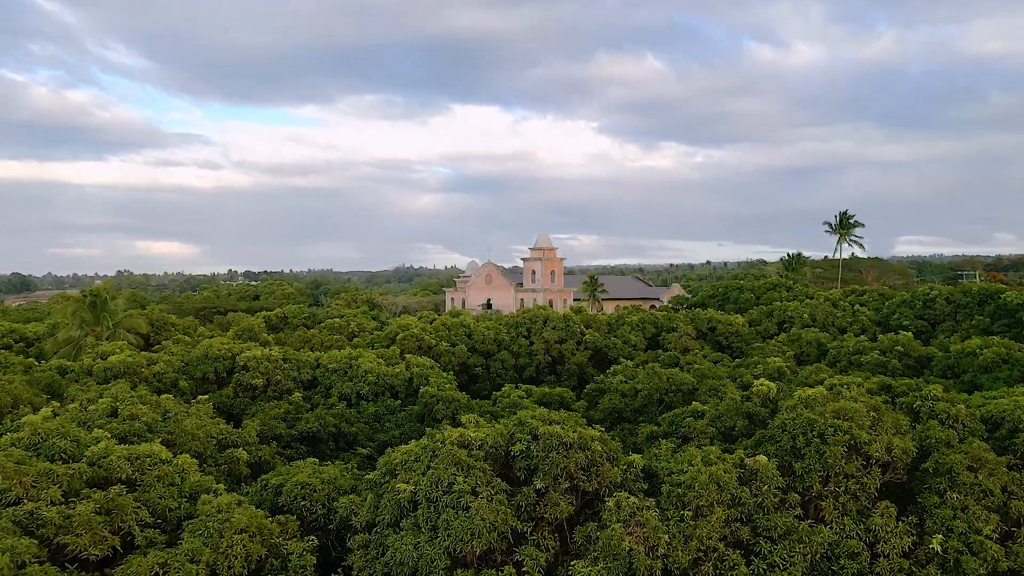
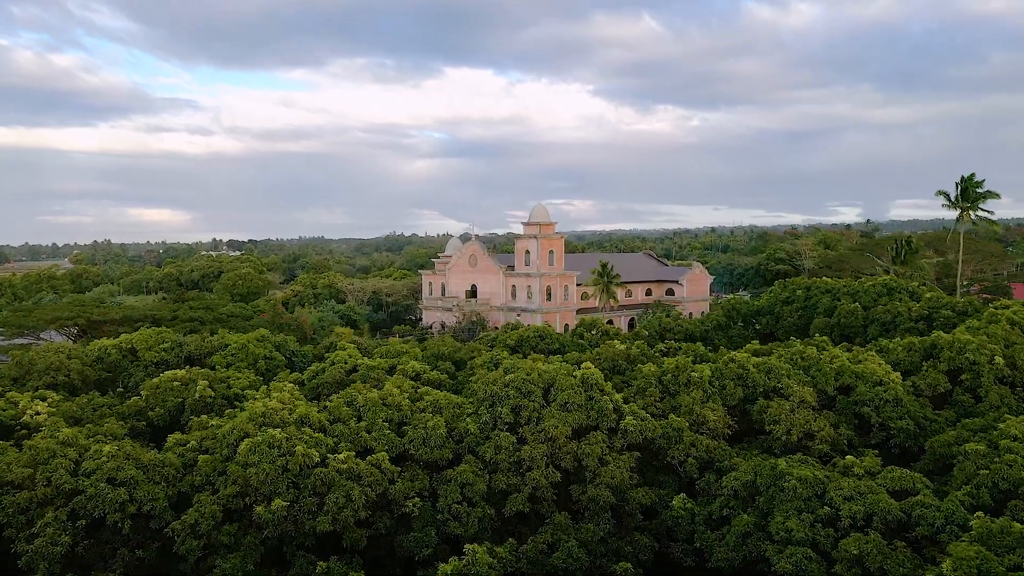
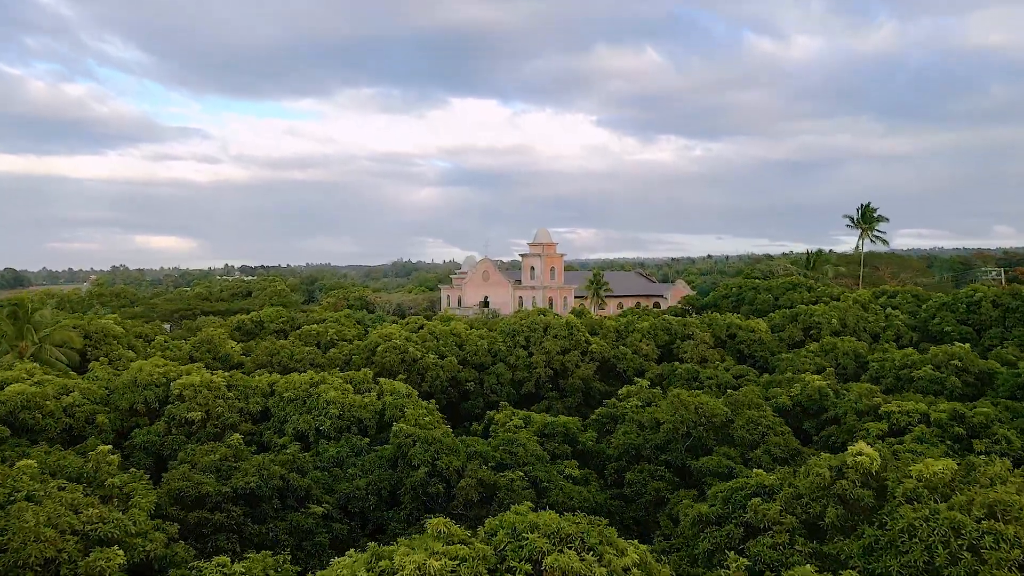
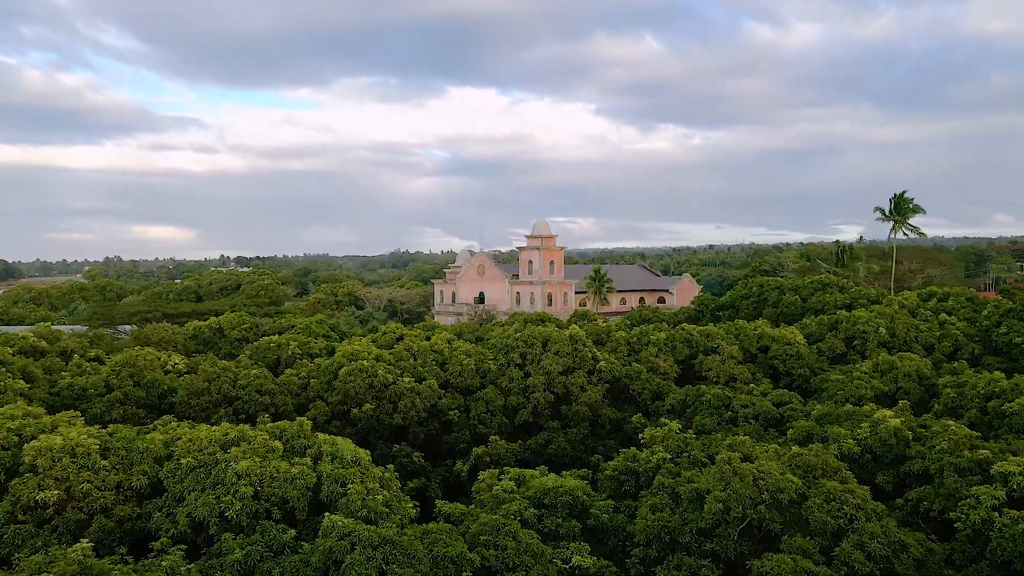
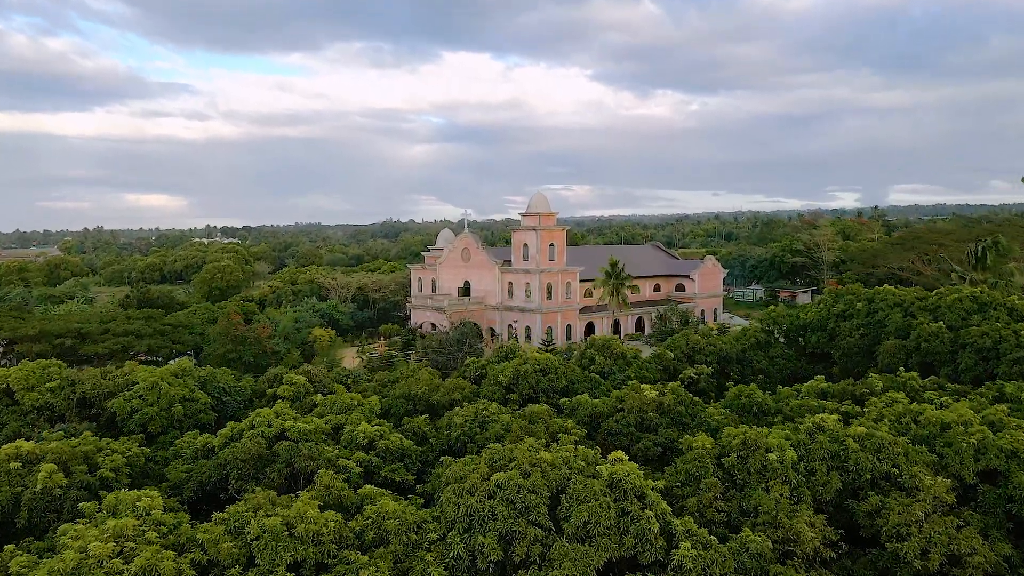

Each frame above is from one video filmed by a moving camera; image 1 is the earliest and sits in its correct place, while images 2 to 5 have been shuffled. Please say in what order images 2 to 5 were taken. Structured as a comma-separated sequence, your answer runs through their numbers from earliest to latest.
3, 4, 2, 5
